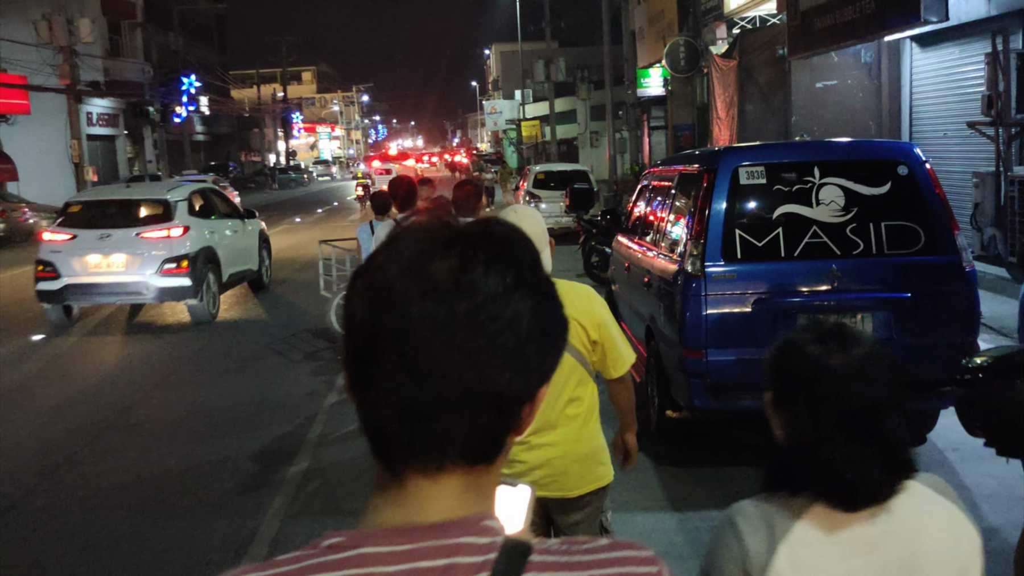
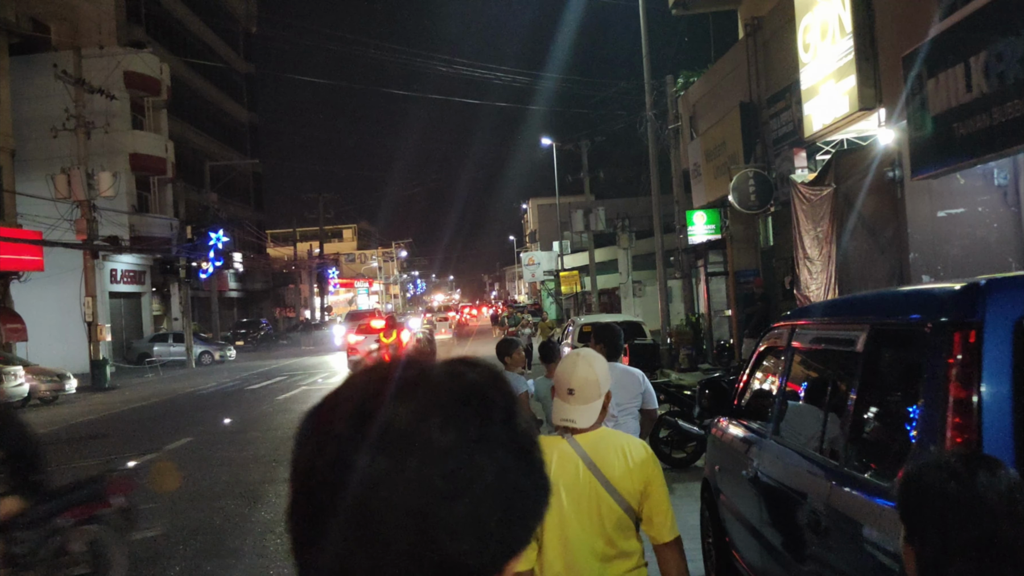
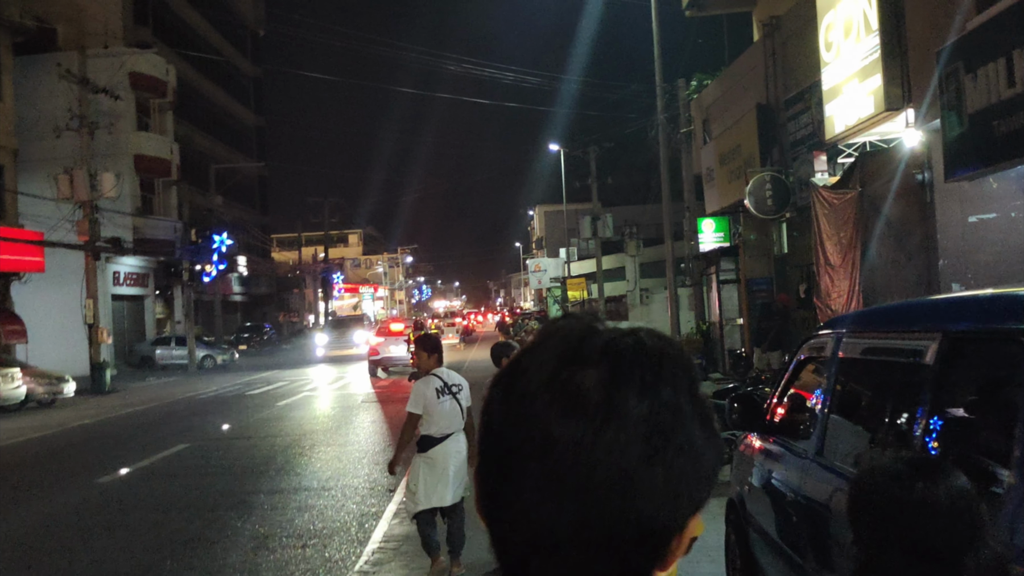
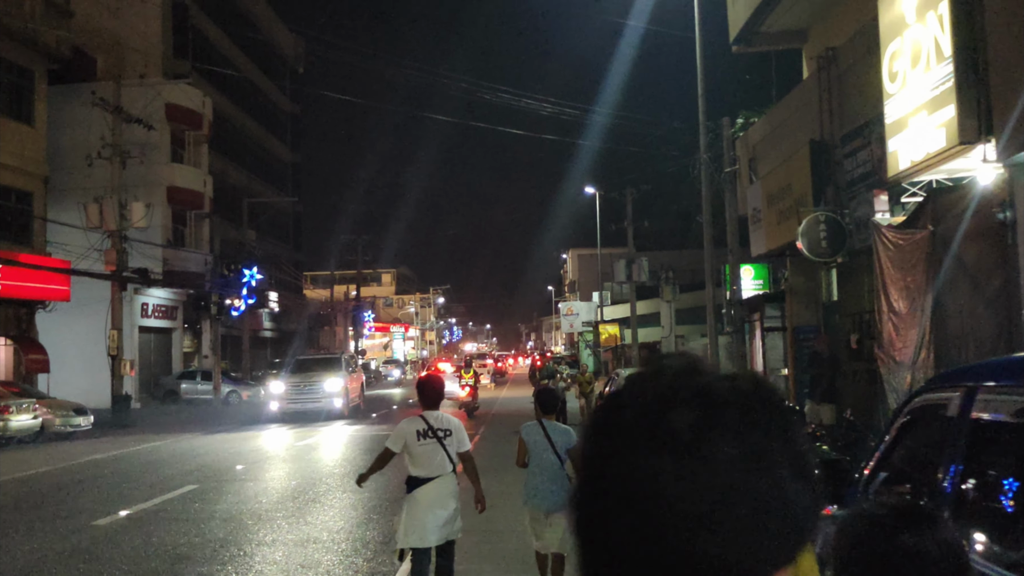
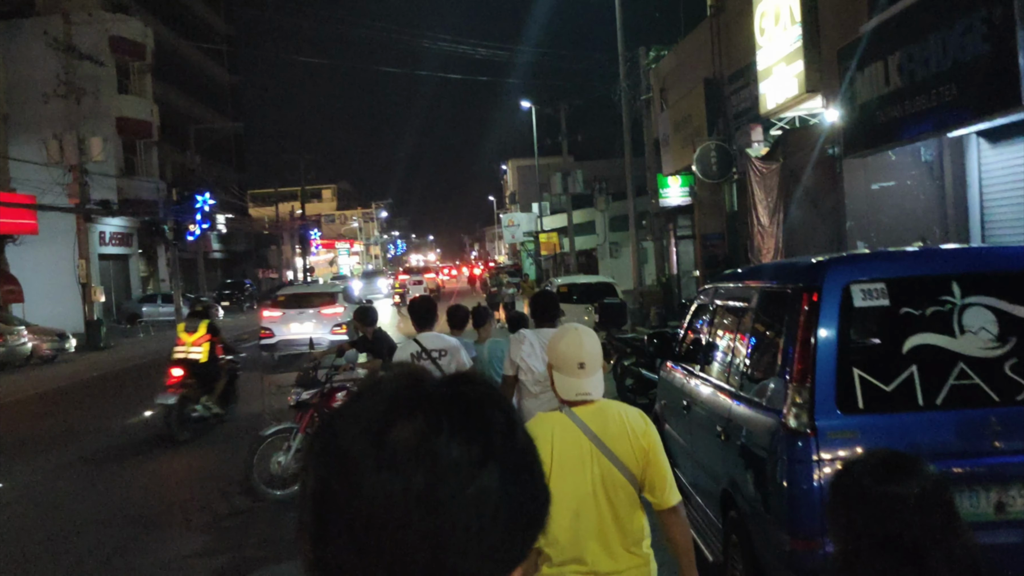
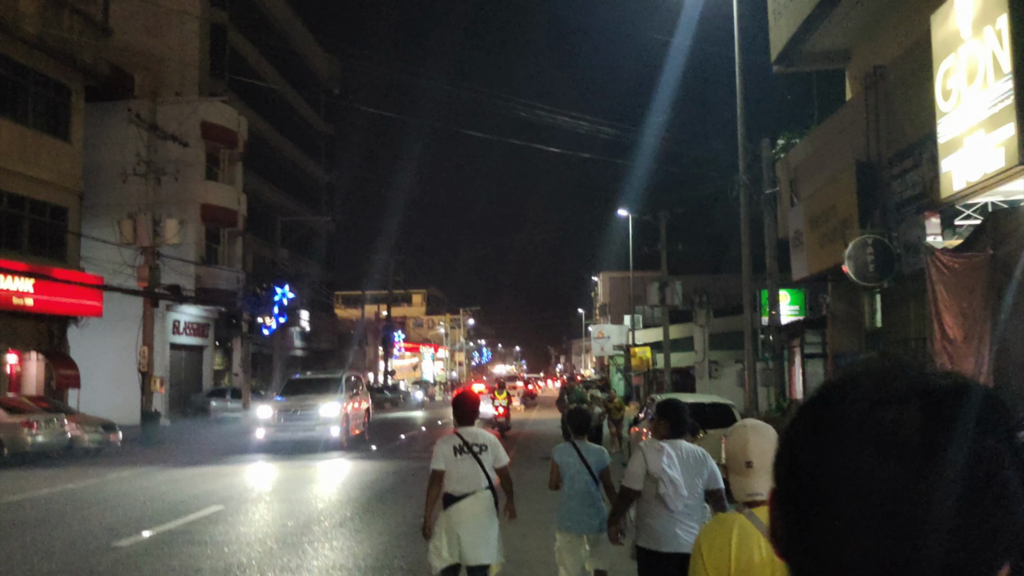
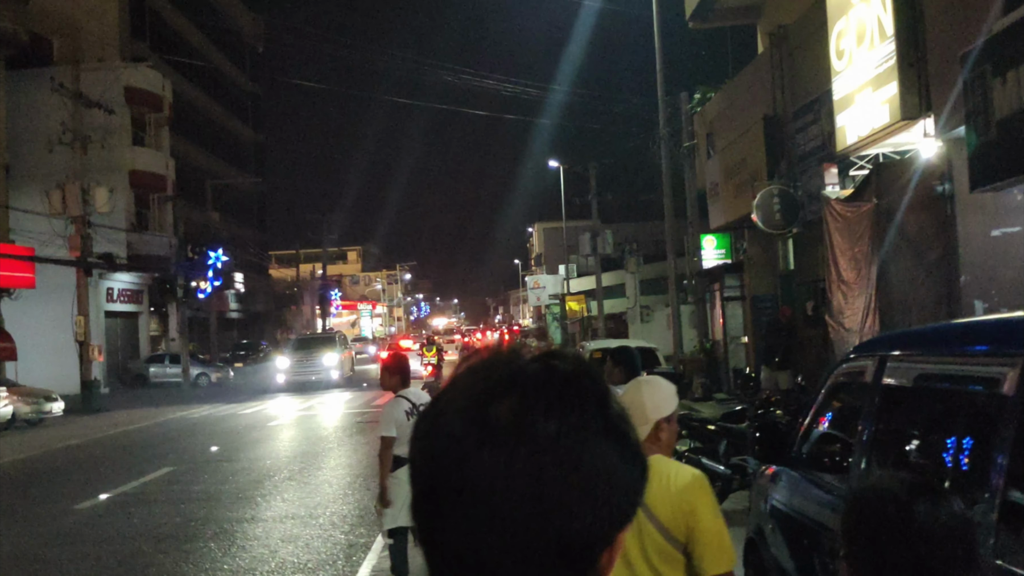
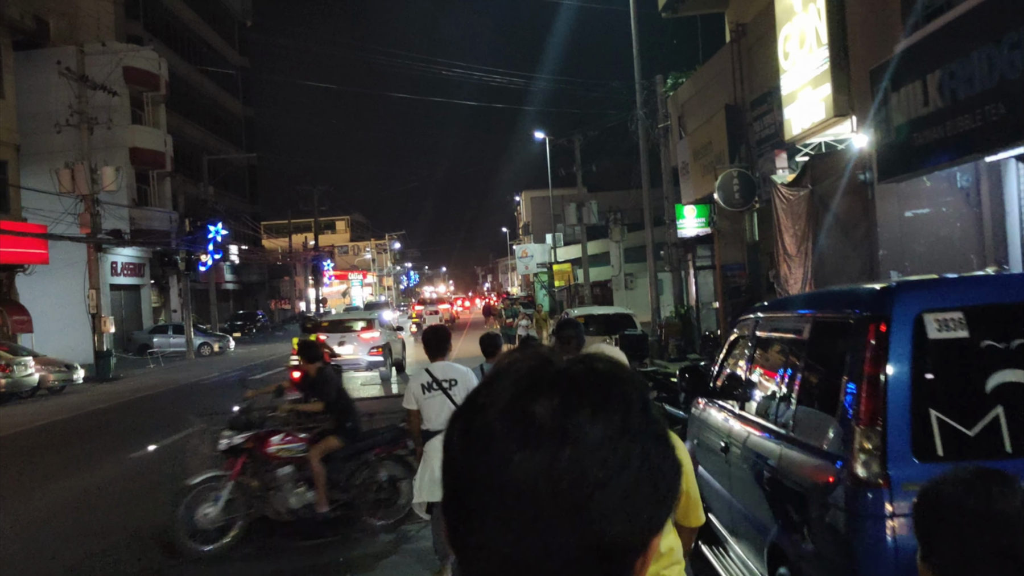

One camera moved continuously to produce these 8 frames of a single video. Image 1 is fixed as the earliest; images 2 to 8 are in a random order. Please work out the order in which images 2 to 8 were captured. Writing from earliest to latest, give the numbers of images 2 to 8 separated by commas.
5, 8, 2, 3, 7, 4, 6
